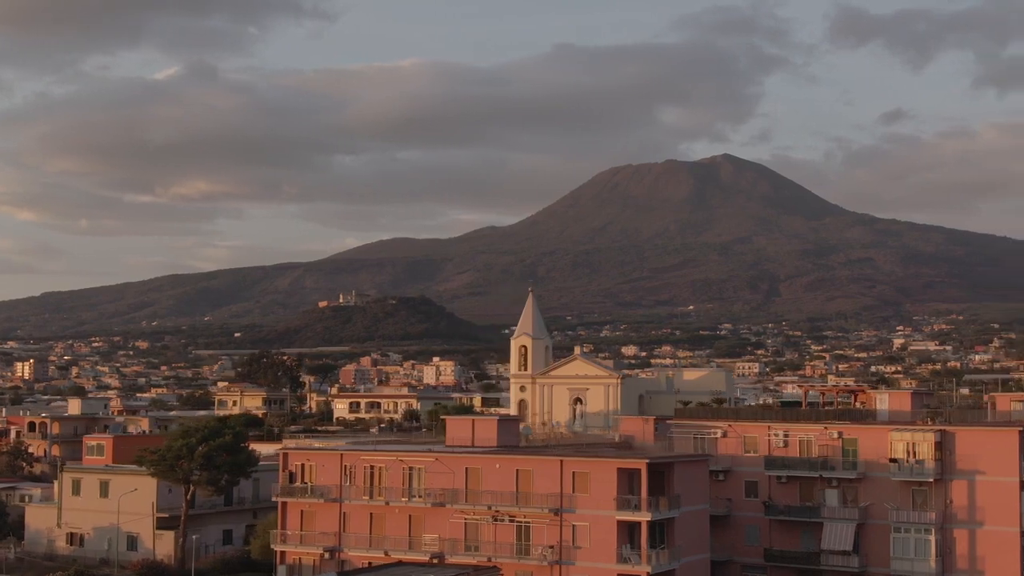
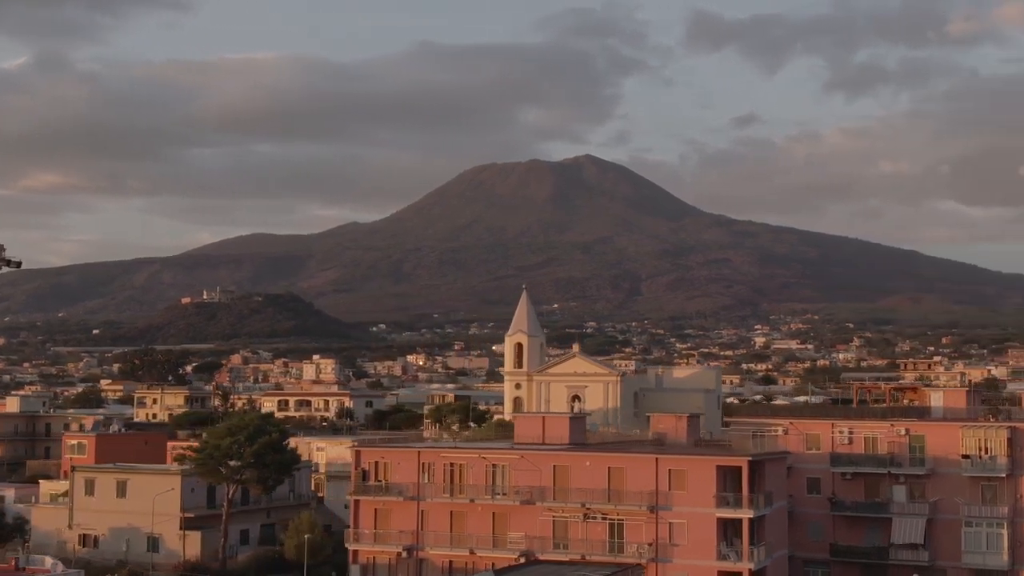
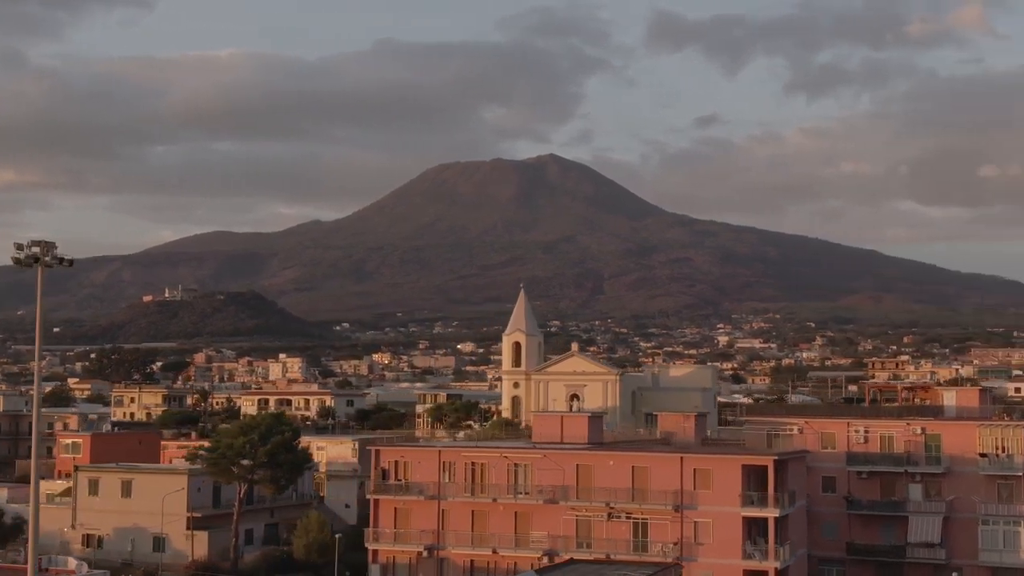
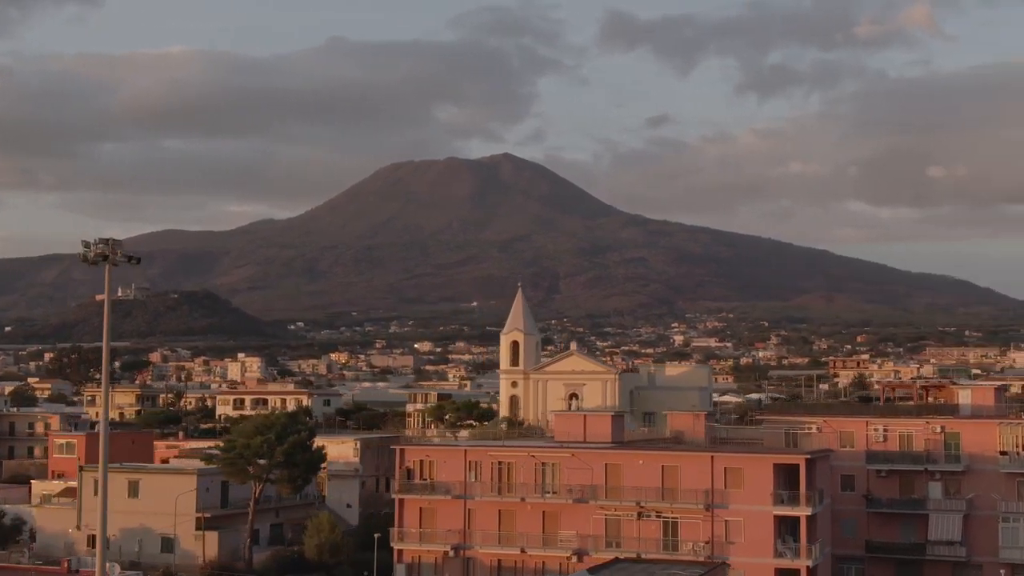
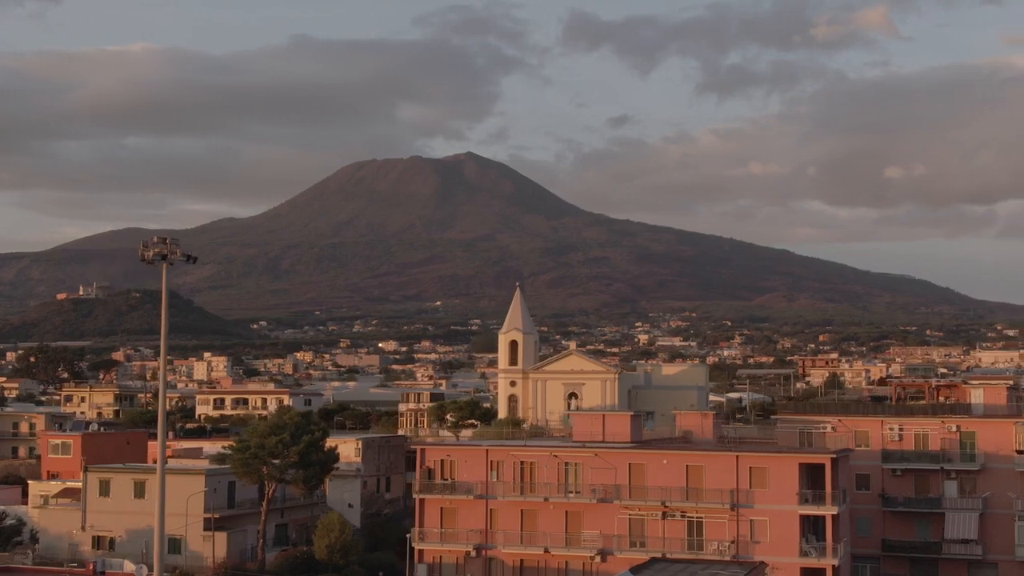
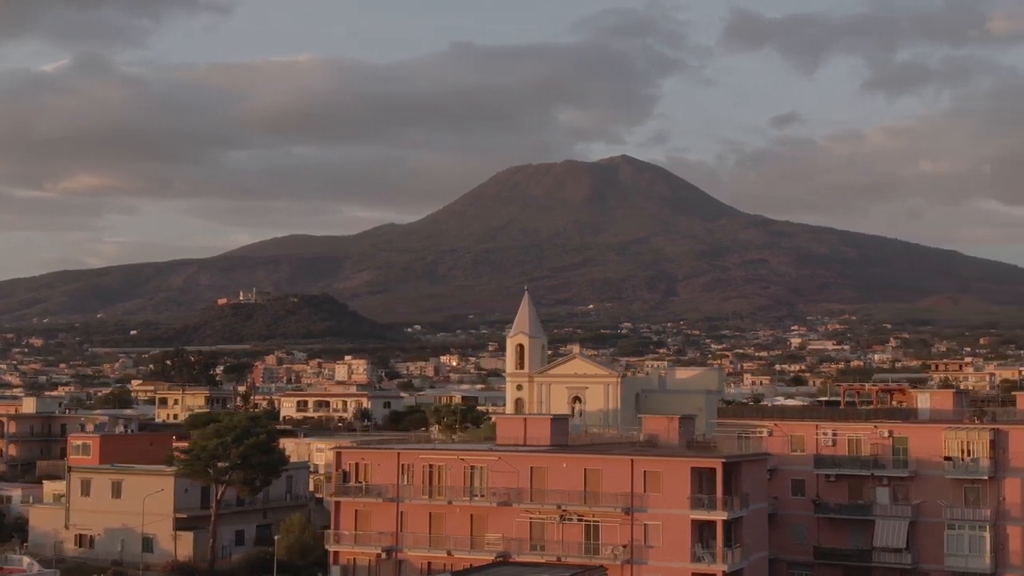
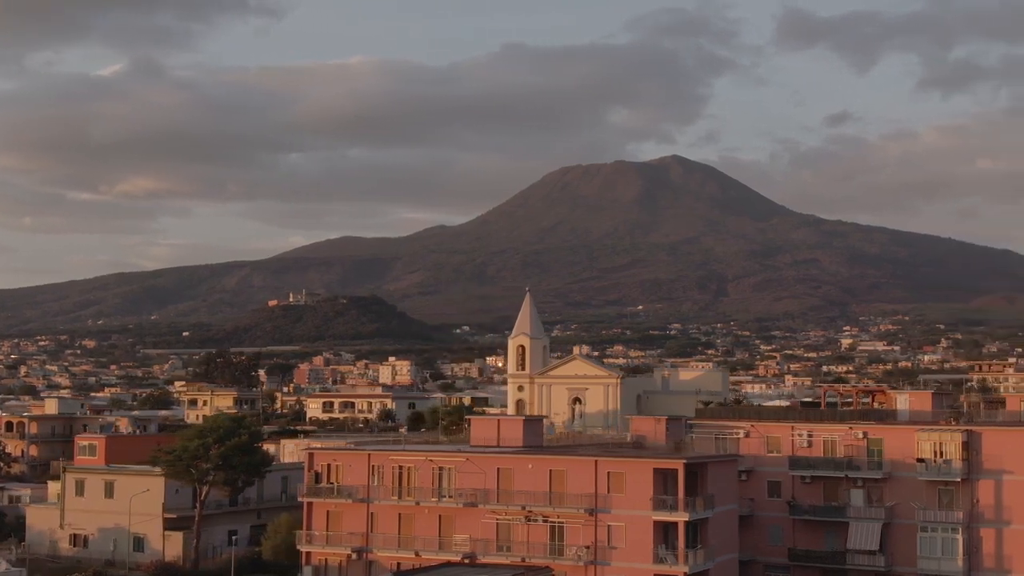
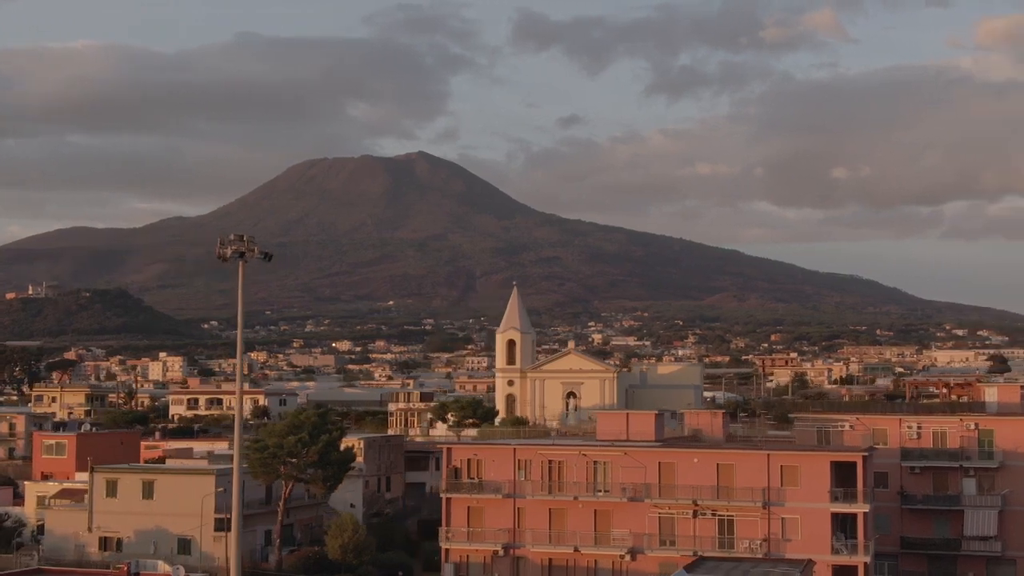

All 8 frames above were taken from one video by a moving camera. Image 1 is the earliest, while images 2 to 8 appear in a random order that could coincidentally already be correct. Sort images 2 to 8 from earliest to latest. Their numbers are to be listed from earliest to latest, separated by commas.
7, 6, 2, 3, 4, 5, 8
